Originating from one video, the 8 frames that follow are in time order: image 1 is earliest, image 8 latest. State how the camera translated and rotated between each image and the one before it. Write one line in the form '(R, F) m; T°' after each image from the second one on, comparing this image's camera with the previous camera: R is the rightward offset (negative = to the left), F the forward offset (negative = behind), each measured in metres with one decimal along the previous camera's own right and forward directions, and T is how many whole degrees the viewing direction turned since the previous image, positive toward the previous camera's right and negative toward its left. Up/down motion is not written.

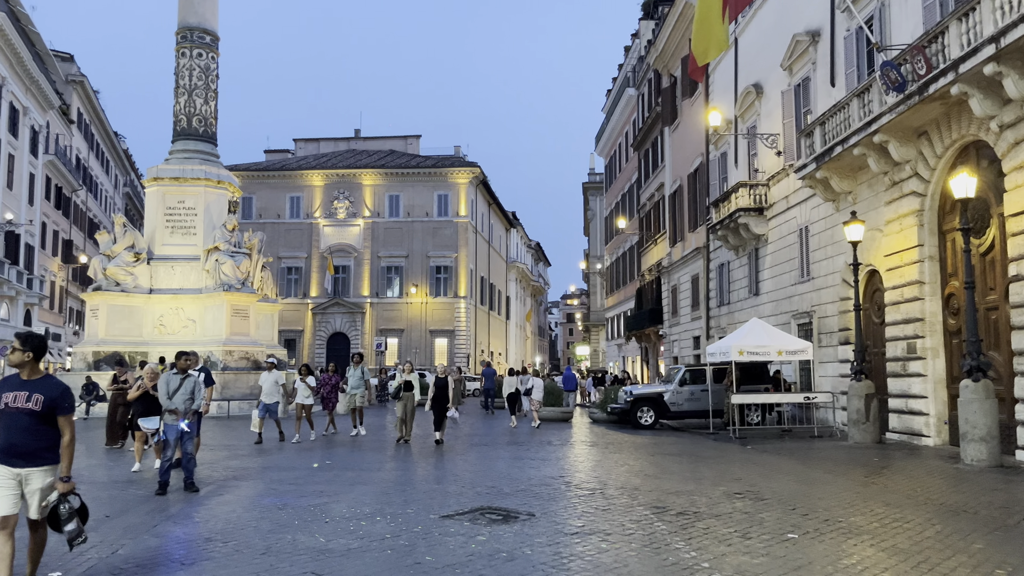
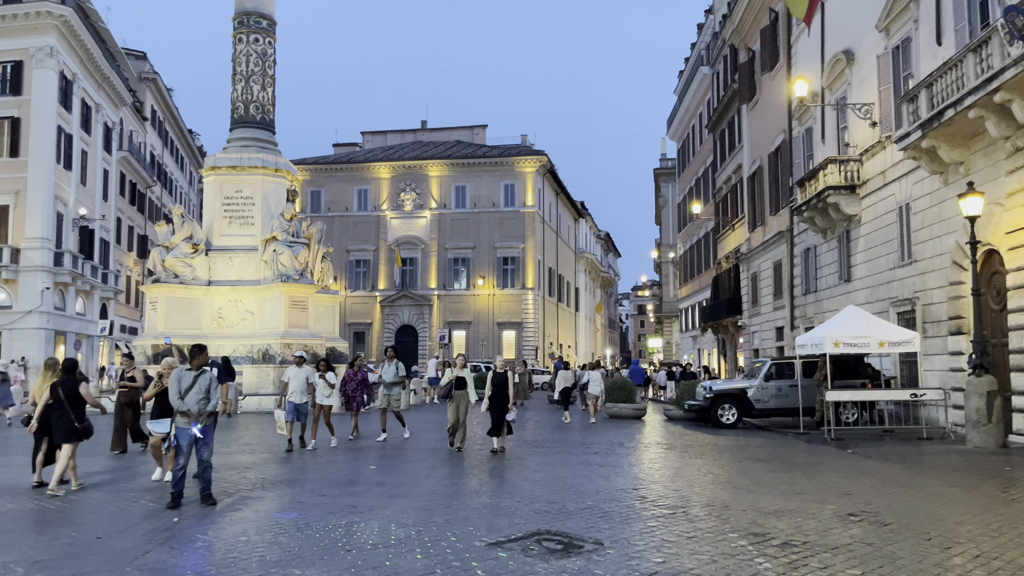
(+0.1, +1.3) m; -5°
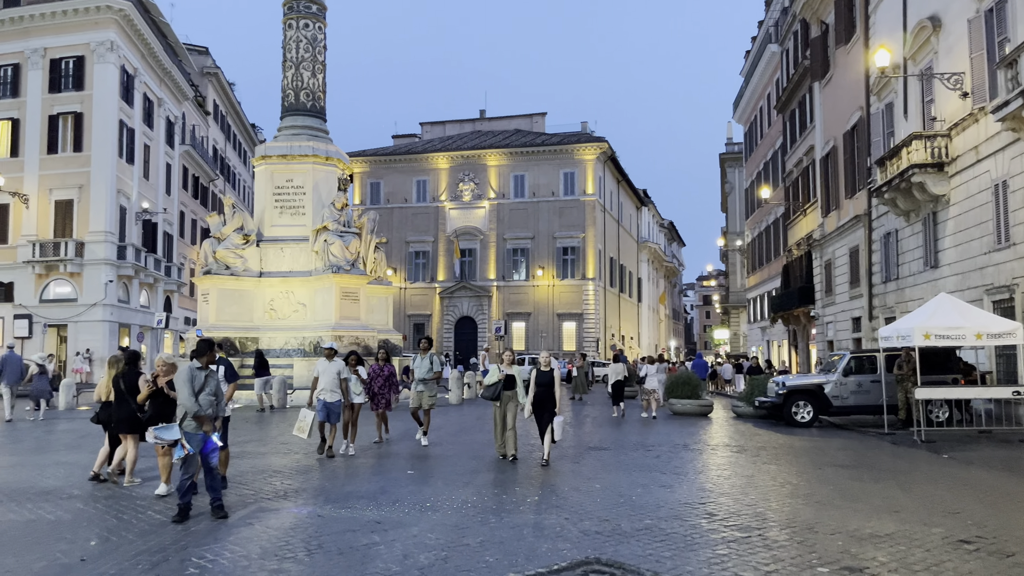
(+0.1, +1.0) m; -4°
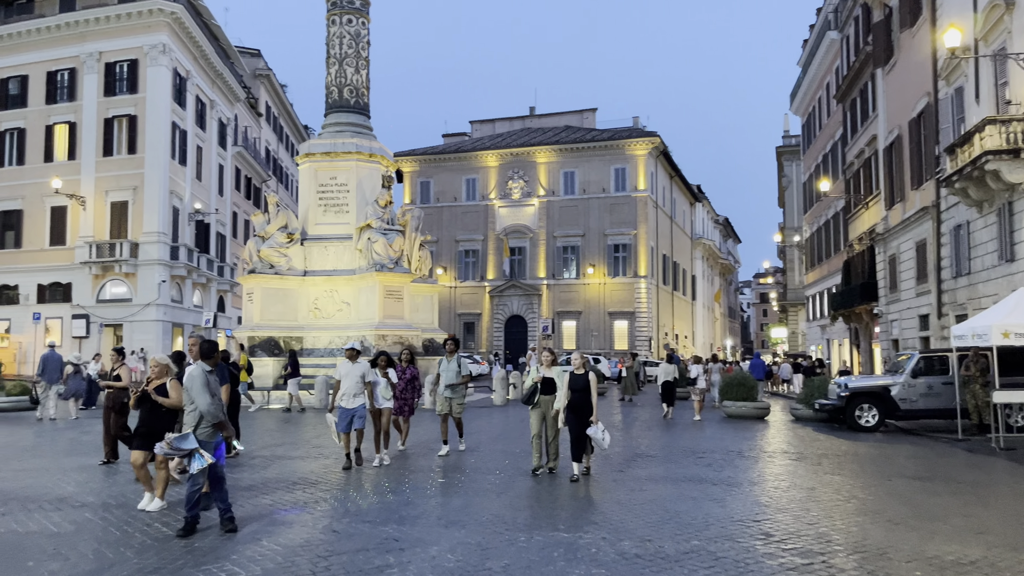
(+0.2, +0.6) m; -4°
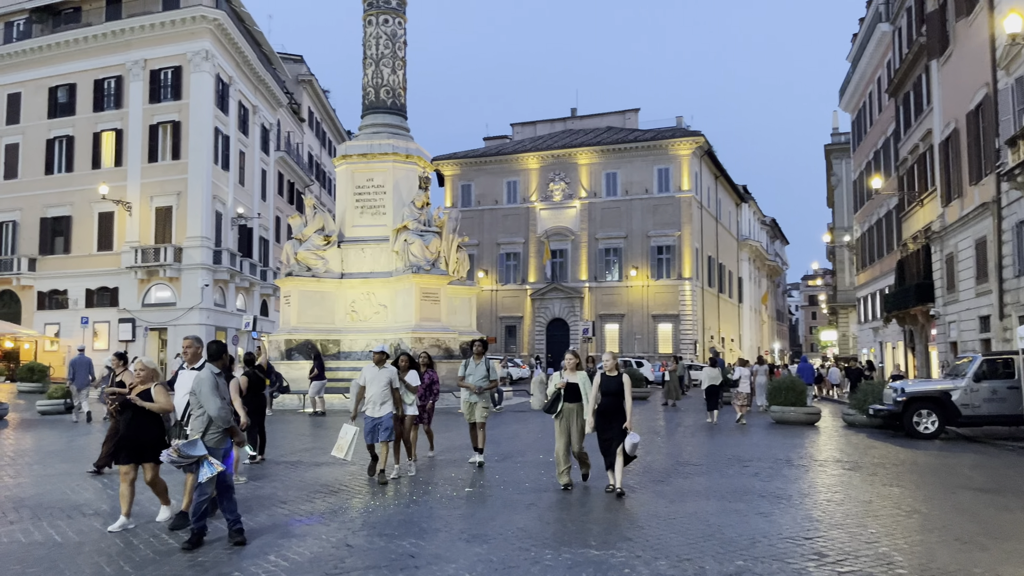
(+0.1, +0.5) m; -3°
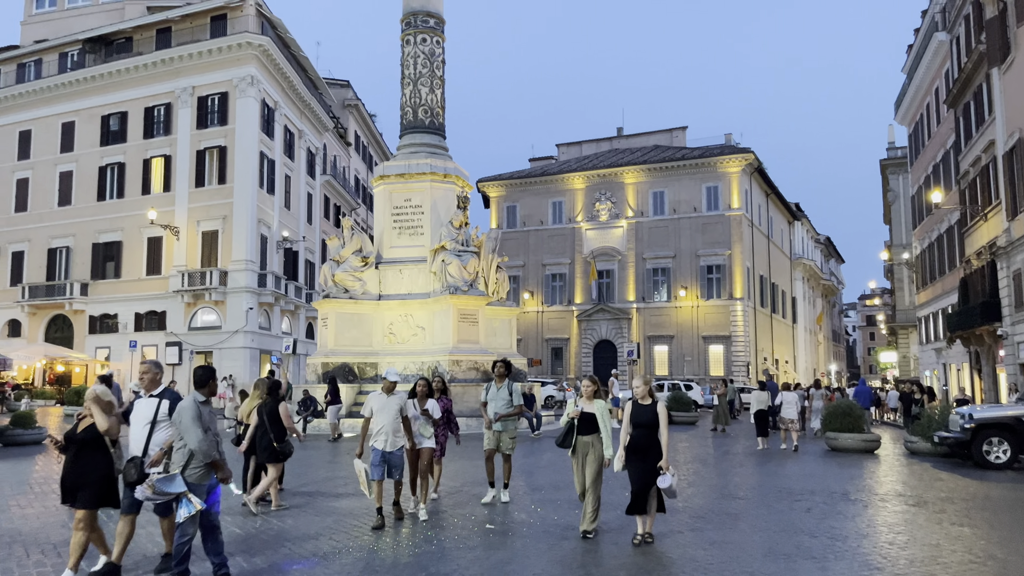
(+0.2, +0.6) m; -3°
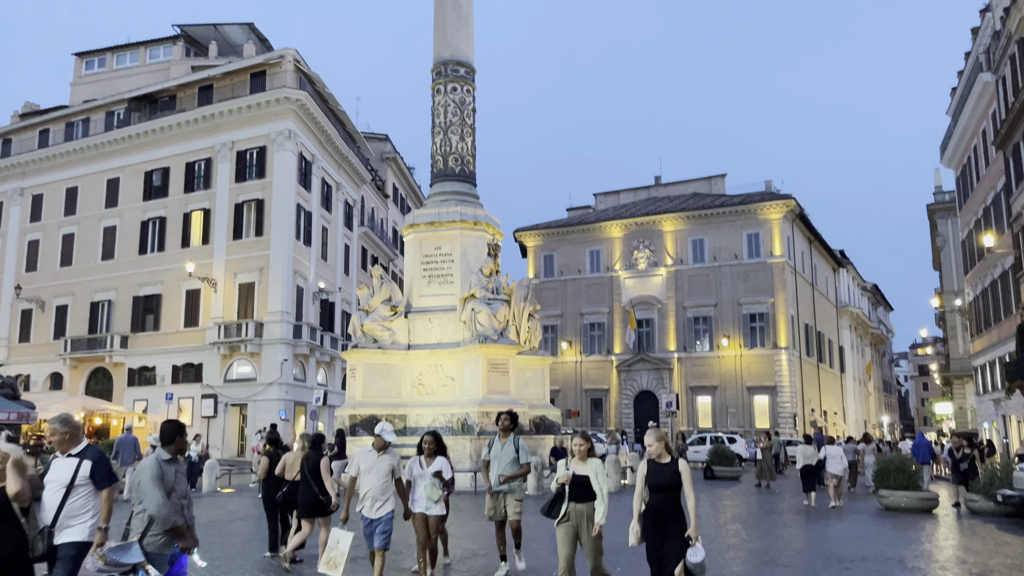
(+0.3, +0.6) m; -3°
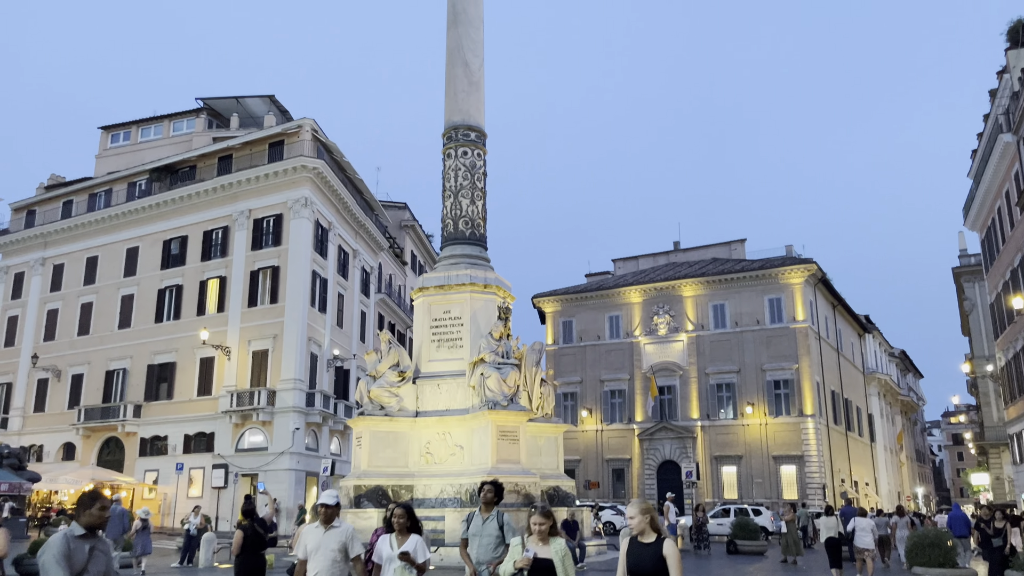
(+0.3, +0.5) m; -2°
